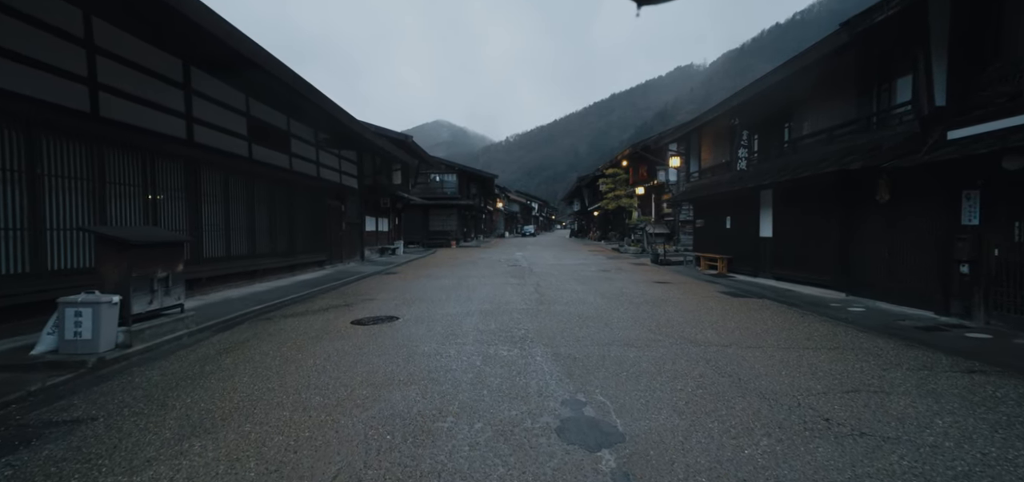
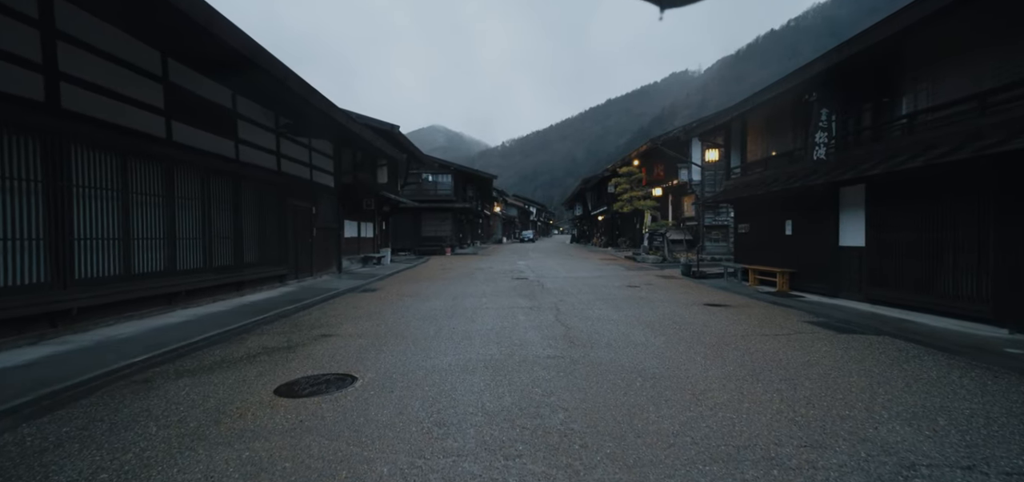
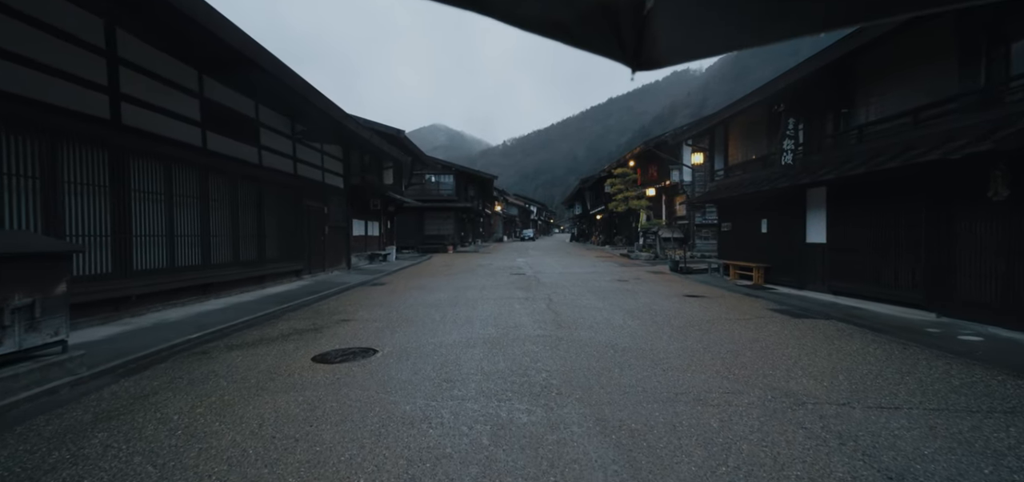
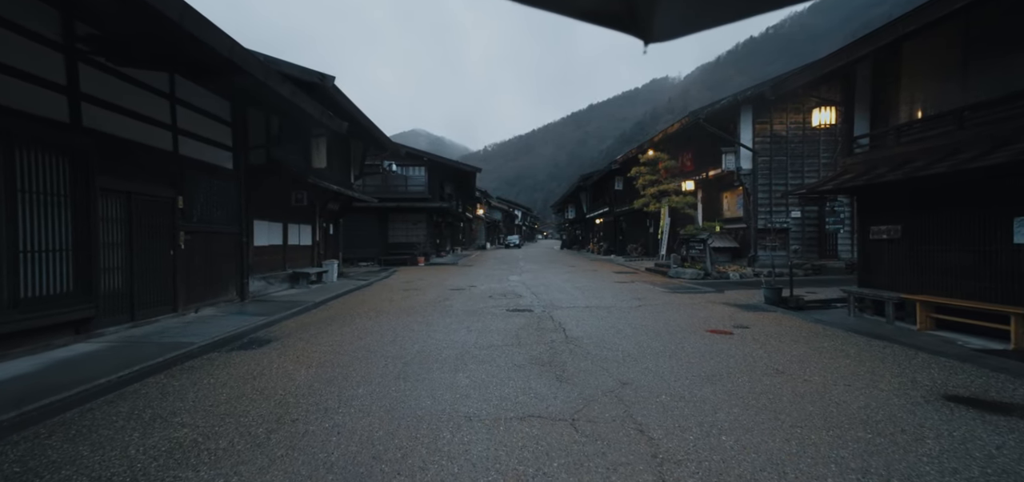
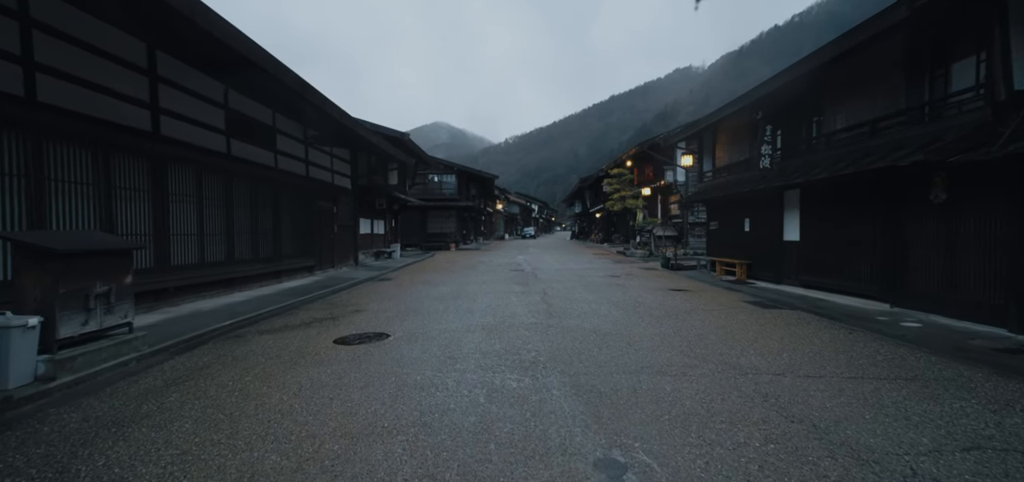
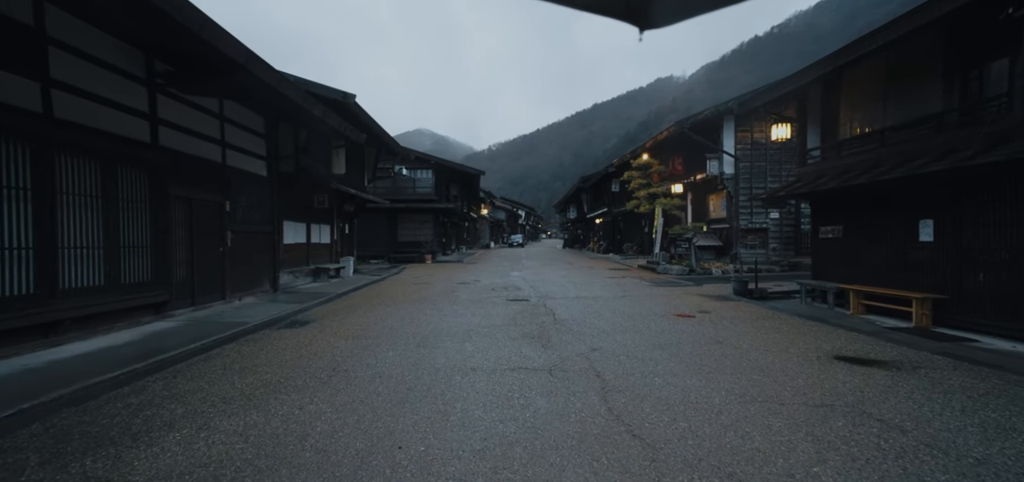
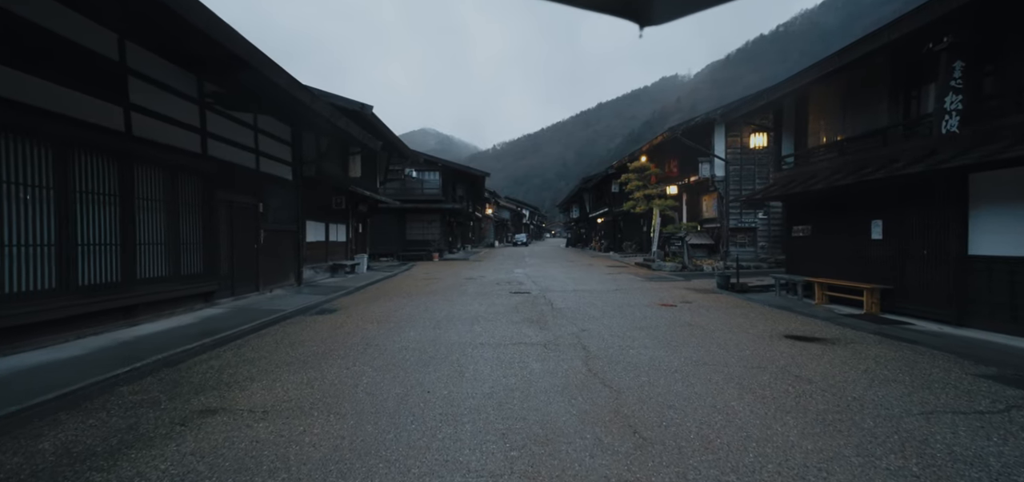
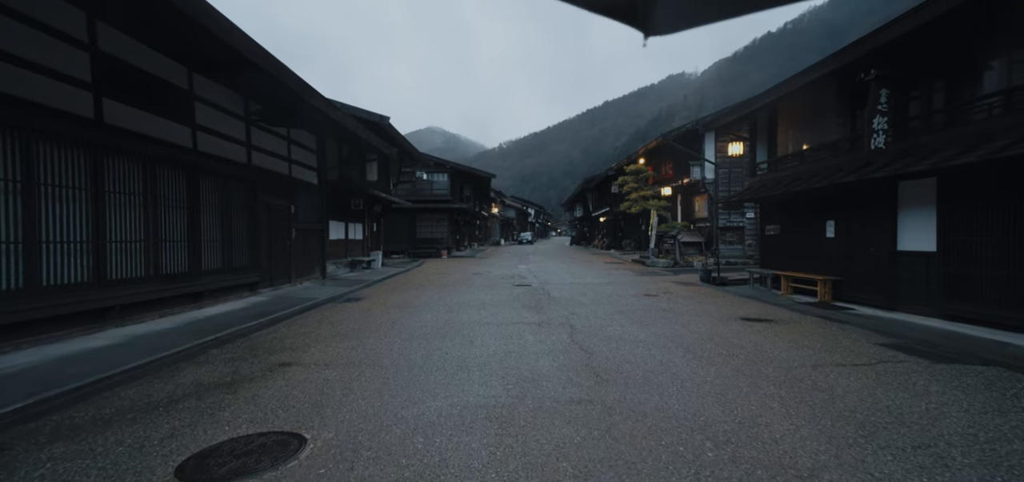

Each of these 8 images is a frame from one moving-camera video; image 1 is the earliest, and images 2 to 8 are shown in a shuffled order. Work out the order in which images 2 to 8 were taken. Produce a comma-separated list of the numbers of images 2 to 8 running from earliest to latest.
5, 3, 2, 8, 7, 6, 4
